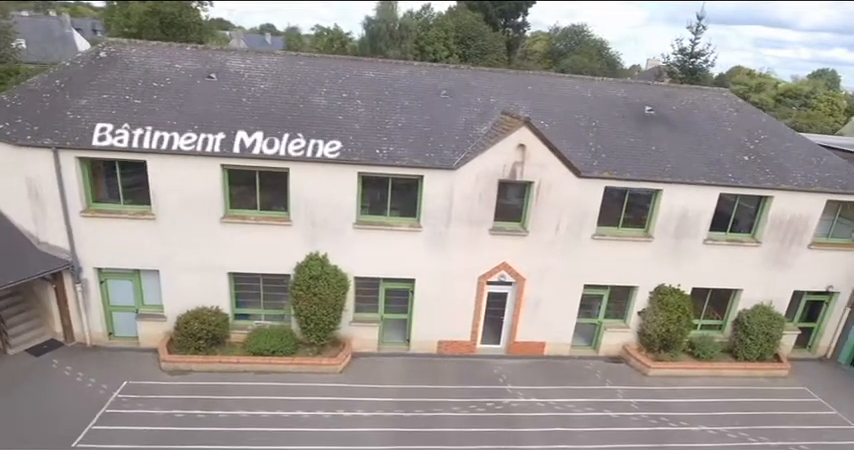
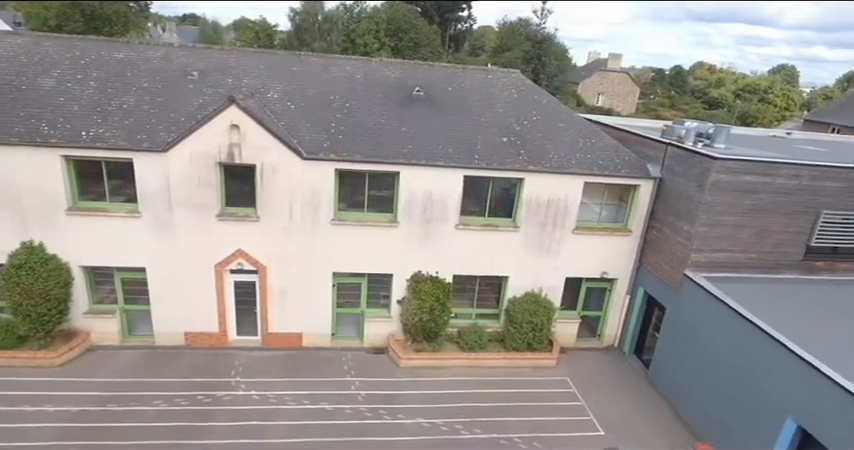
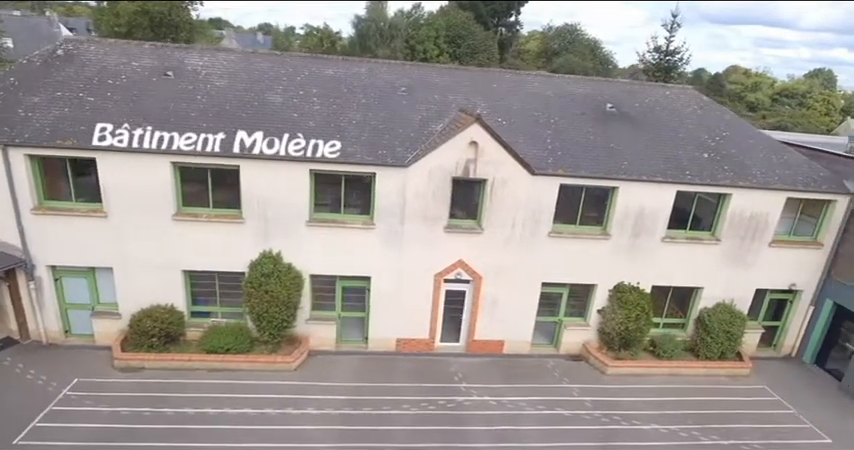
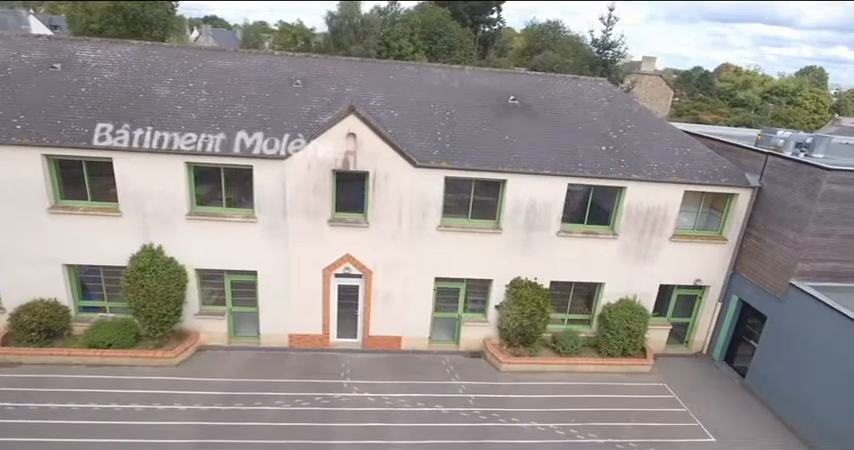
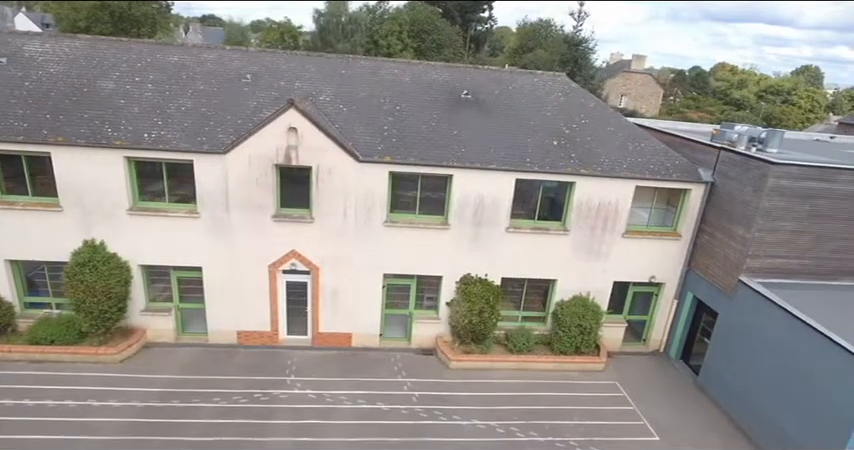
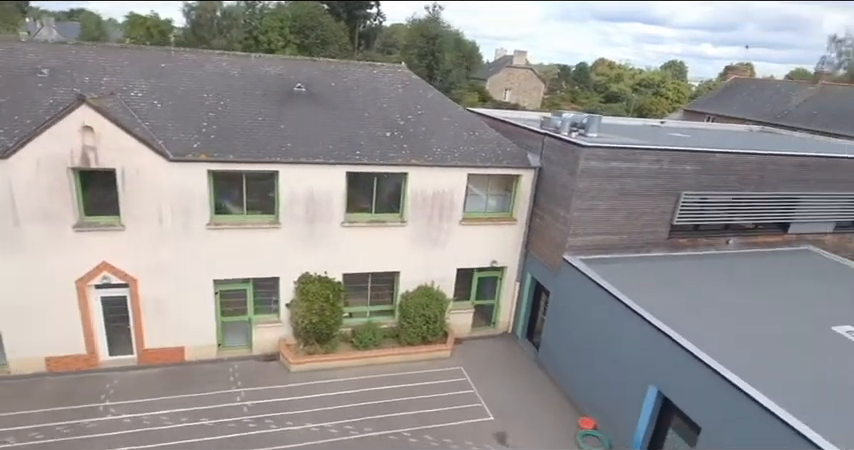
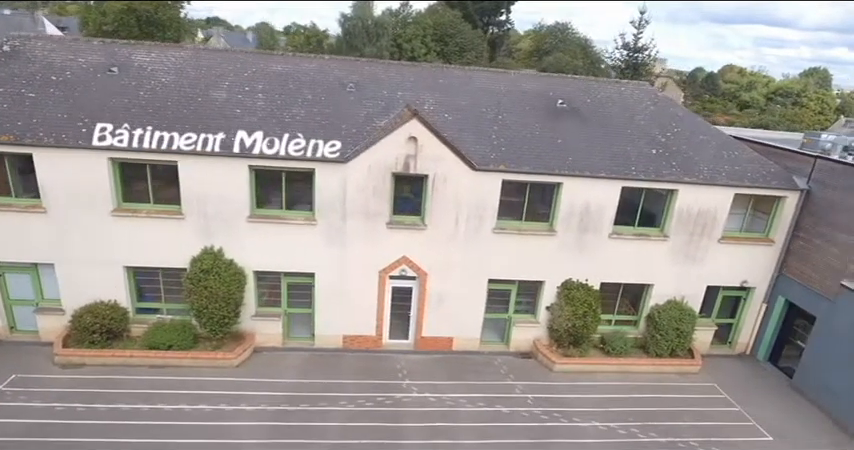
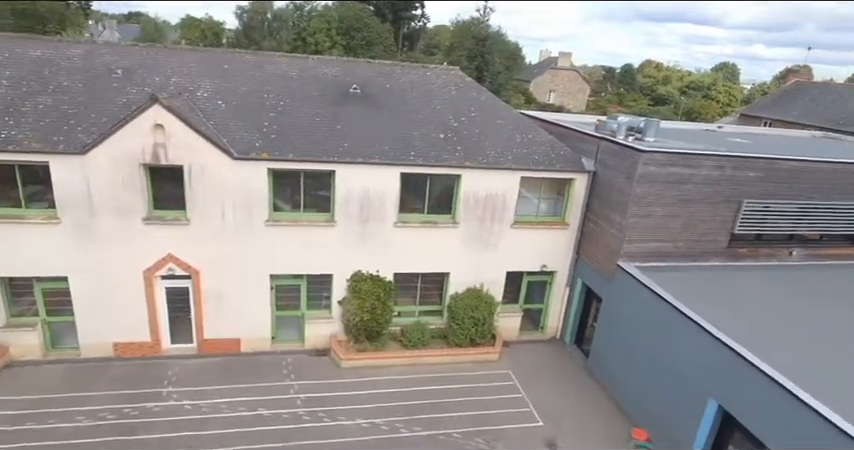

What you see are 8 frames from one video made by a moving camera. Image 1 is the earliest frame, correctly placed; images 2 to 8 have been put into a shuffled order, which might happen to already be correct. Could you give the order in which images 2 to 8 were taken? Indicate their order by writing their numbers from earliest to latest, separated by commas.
3, 7, 4, 5, 2, 8, 6
